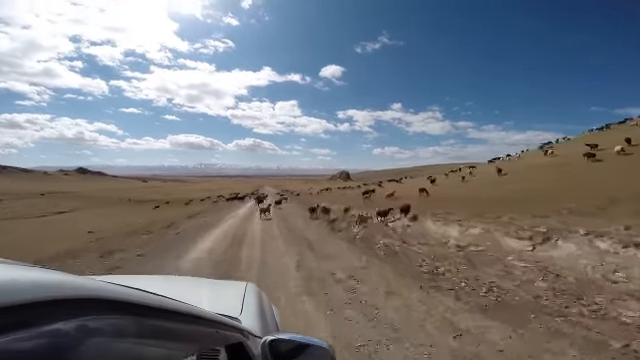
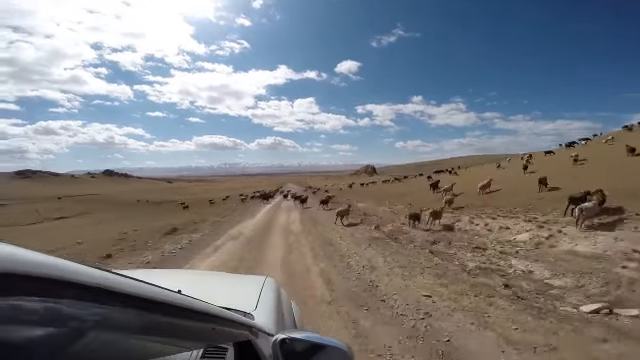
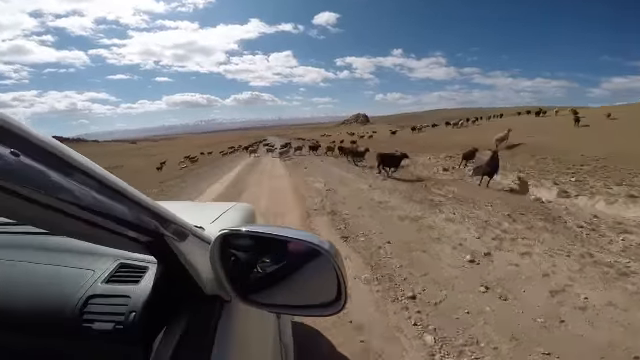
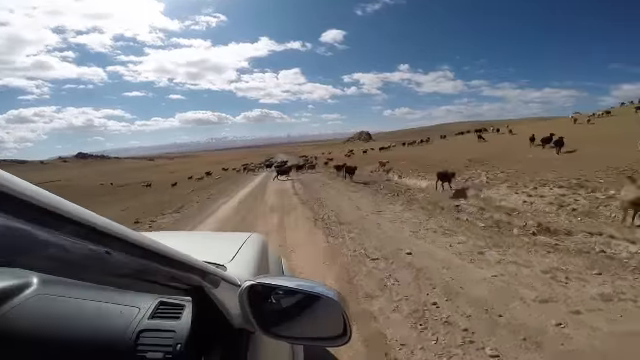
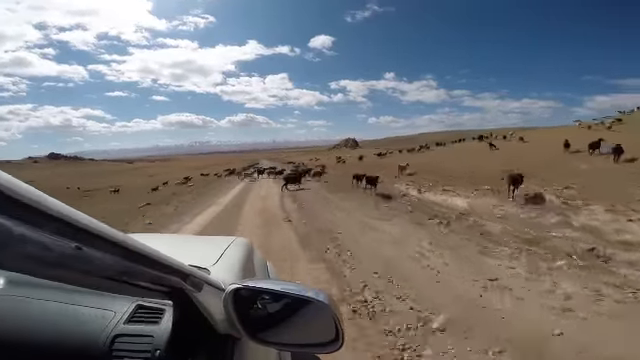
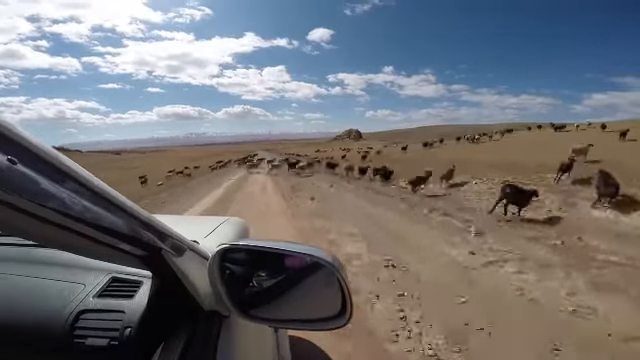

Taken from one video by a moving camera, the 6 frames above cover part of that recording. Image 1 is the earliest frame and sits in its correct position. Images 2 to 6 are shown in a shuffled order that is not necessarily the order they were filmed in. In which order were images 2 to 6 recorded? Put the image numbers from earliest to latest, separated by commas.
2, 4, 5, 3, 6
